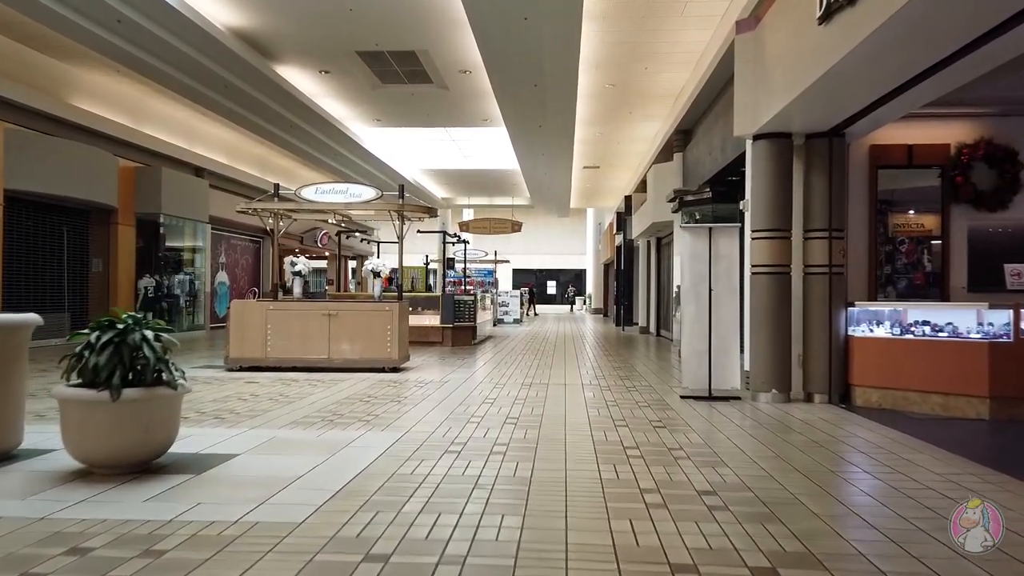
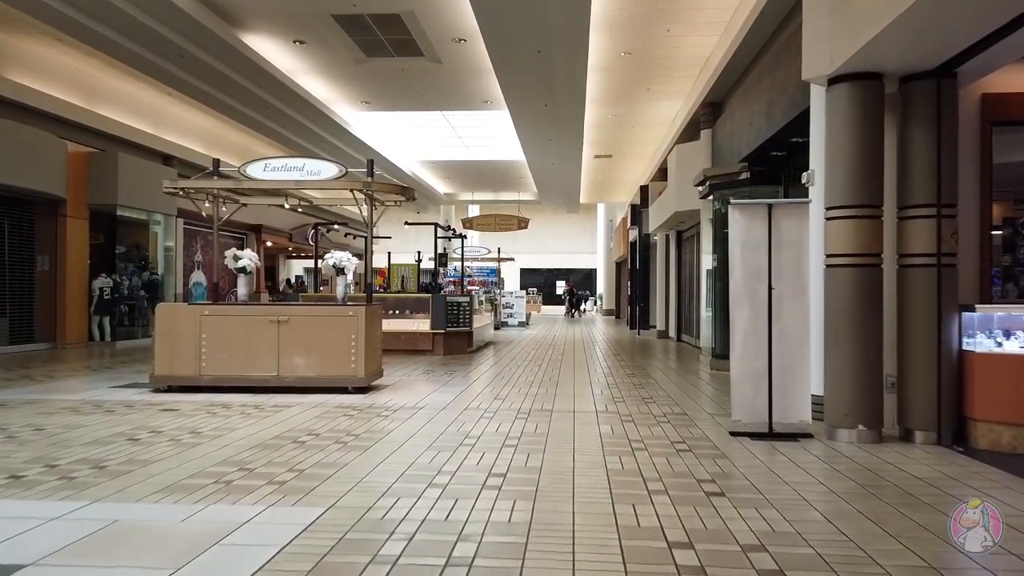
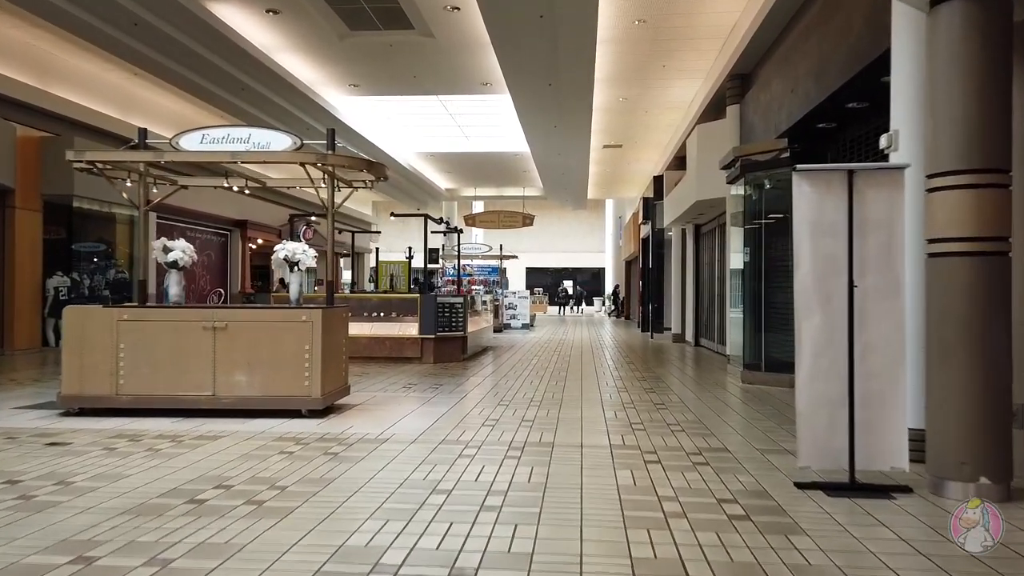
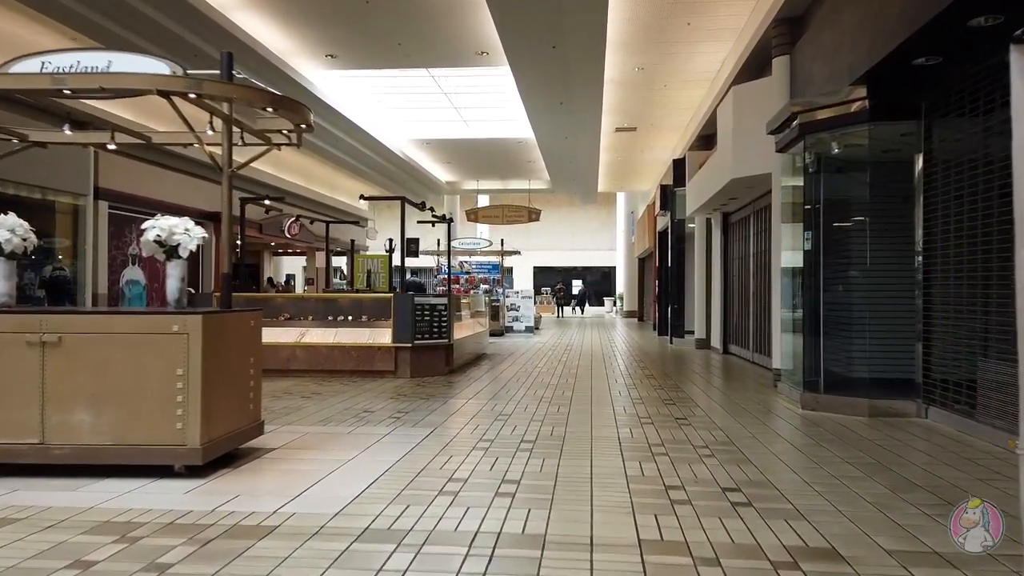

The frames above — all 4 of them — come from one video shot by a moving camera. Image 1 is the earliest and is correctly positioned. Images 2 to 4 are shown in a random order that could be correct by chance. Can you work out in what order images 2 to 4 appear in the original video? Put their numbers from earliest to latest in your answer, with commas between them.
2, 3, 4
